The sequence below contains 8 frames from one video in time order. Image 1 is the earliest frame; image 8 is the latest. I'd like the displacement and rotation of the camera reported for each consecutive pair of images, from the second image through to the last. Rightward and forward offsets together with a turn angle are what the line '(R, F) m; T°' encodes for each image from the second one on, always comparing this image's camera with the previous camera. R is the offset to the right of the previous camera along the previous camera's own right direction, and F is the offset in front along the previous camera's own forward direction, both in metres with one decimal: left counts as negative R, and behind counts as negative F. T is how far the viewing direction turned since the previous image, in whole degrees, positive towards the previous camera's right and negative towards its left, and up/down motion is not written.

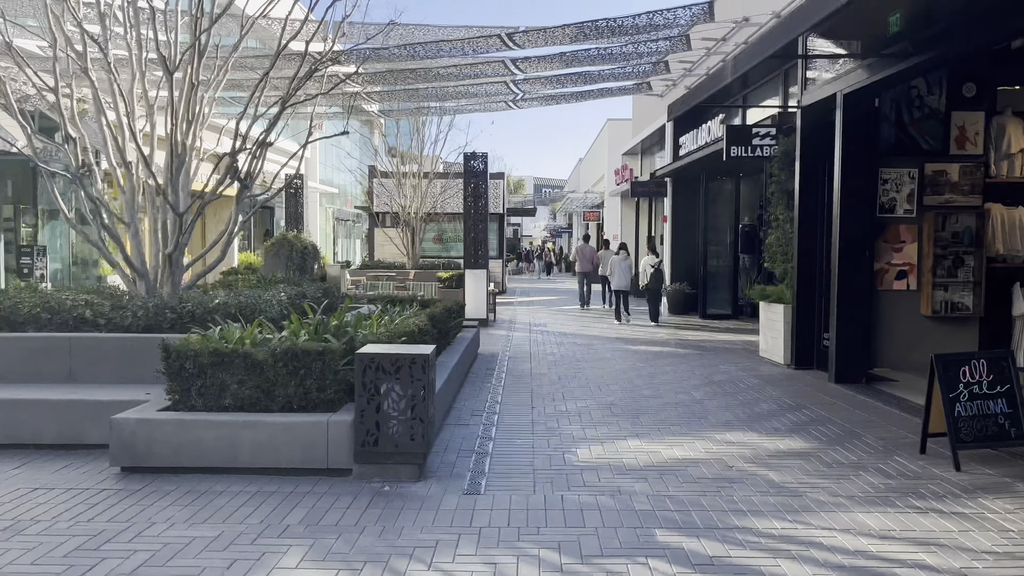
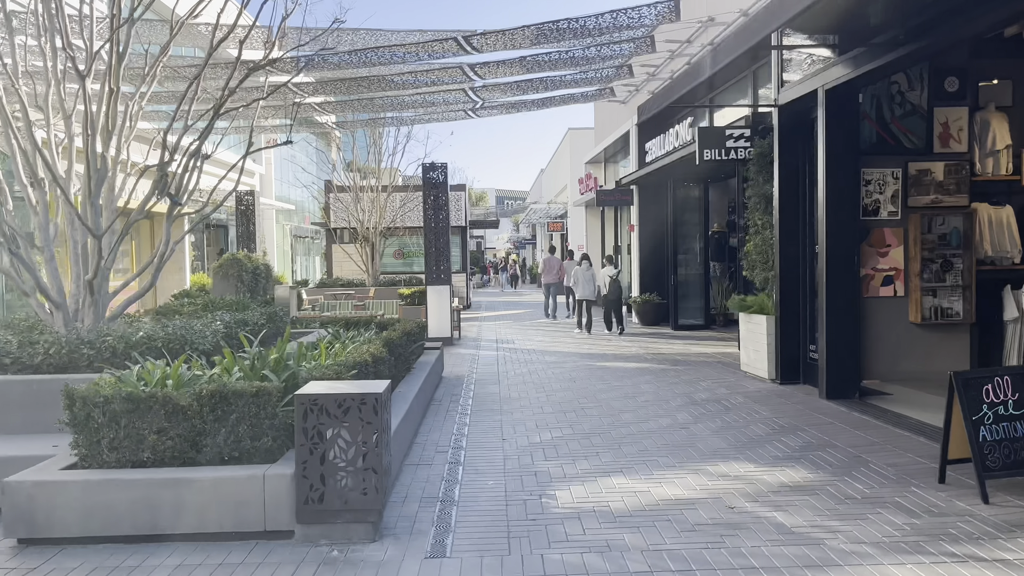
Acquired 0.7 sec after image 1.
(0.0, +0.8) m; +2°
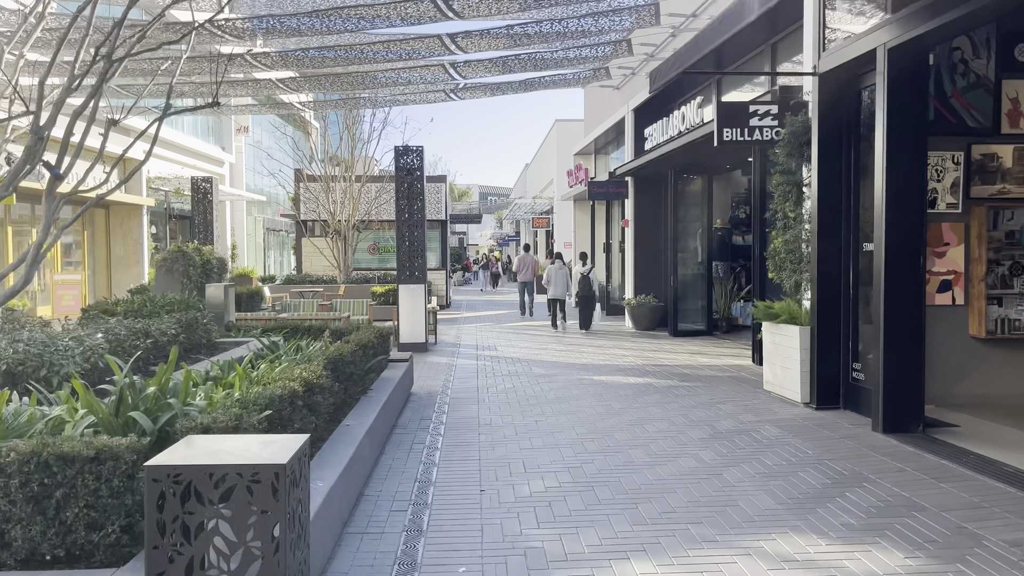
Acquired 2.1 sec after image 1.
(0.0, +1.7) m; +1°
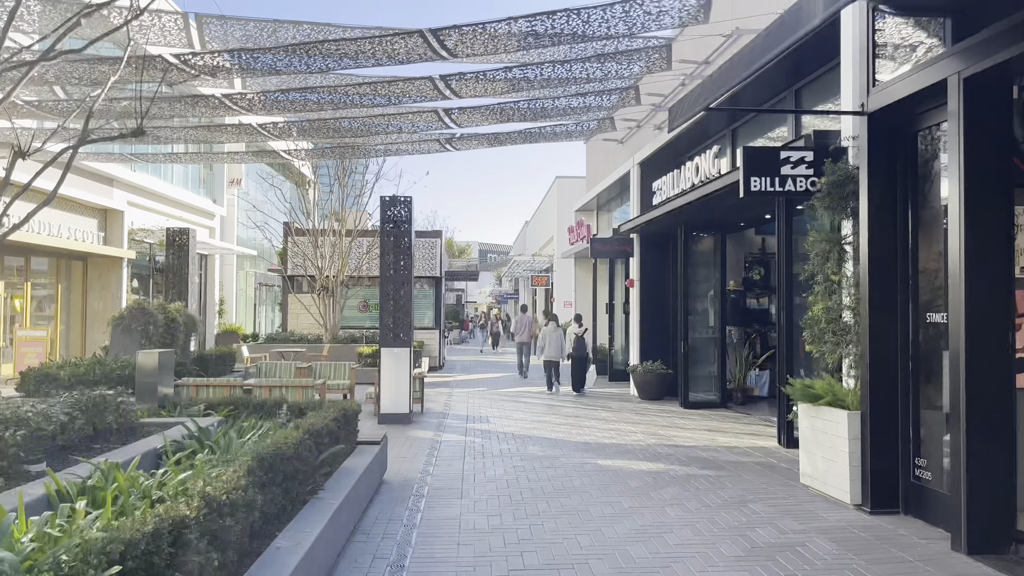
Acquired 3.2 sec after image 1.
(+0.1, +1.3) m; 0°
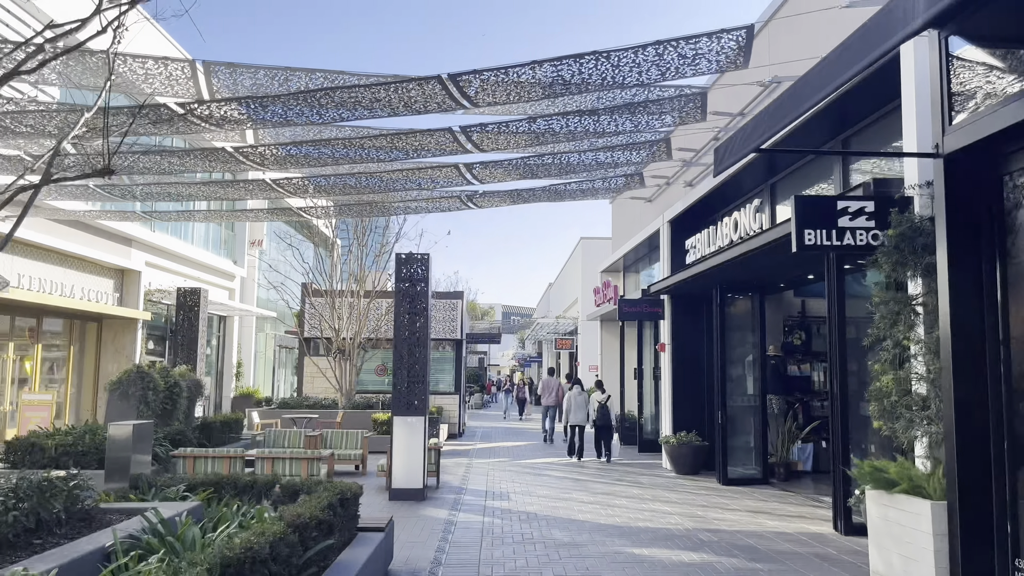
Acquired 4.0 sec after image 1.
(0.0, +0.8) m; -2°
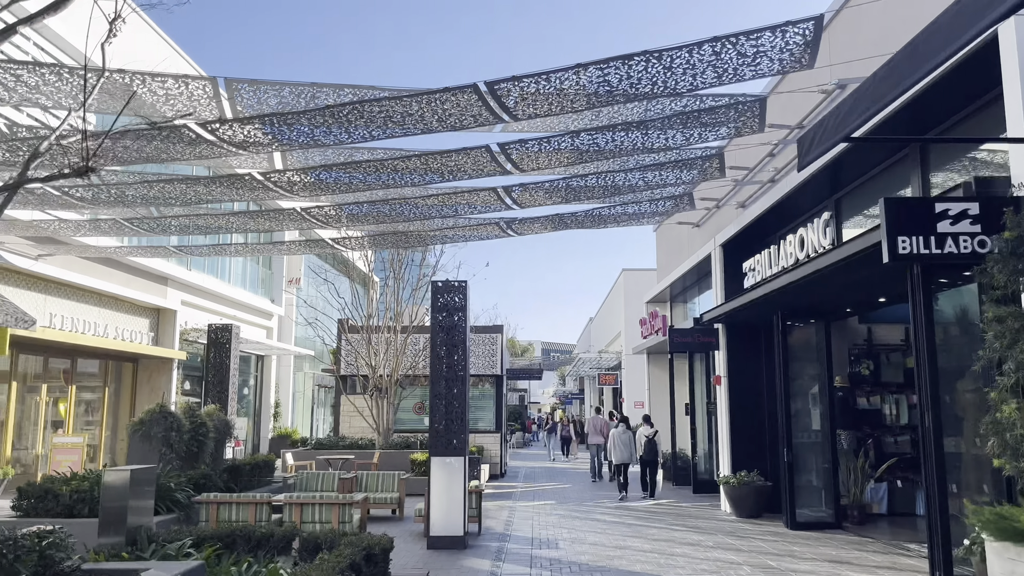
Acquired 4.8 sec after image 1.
(-0.1, +0.8) m; -3°
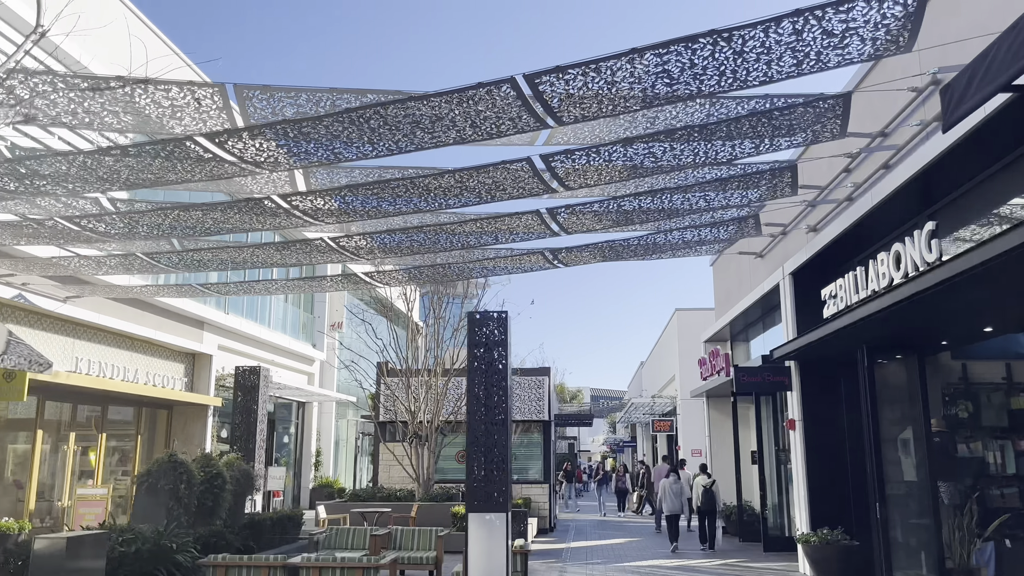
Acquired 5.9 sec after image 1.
(0.0, +1.2) m; -3°
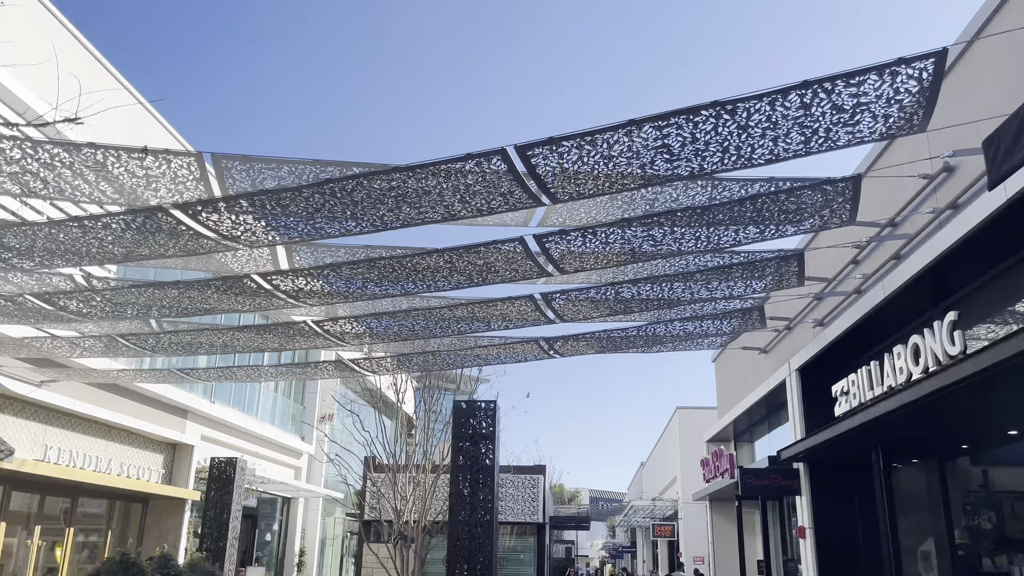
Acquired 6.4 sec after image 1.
(+0.1, +0.6) m; 0°
